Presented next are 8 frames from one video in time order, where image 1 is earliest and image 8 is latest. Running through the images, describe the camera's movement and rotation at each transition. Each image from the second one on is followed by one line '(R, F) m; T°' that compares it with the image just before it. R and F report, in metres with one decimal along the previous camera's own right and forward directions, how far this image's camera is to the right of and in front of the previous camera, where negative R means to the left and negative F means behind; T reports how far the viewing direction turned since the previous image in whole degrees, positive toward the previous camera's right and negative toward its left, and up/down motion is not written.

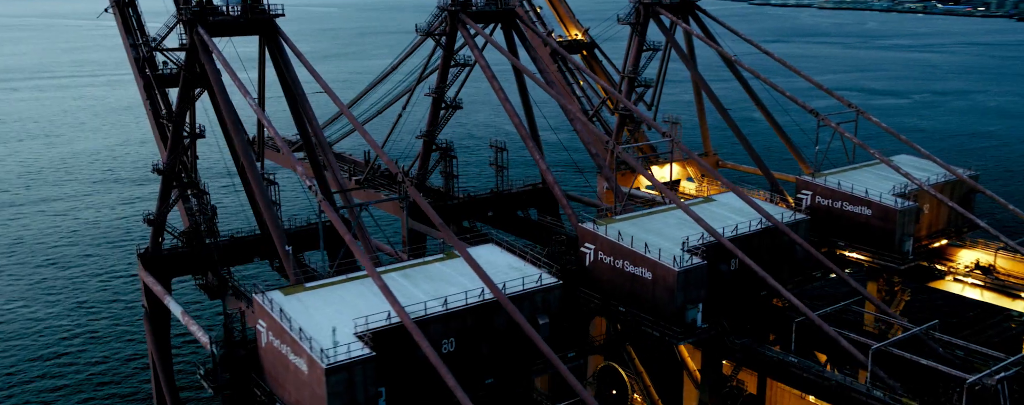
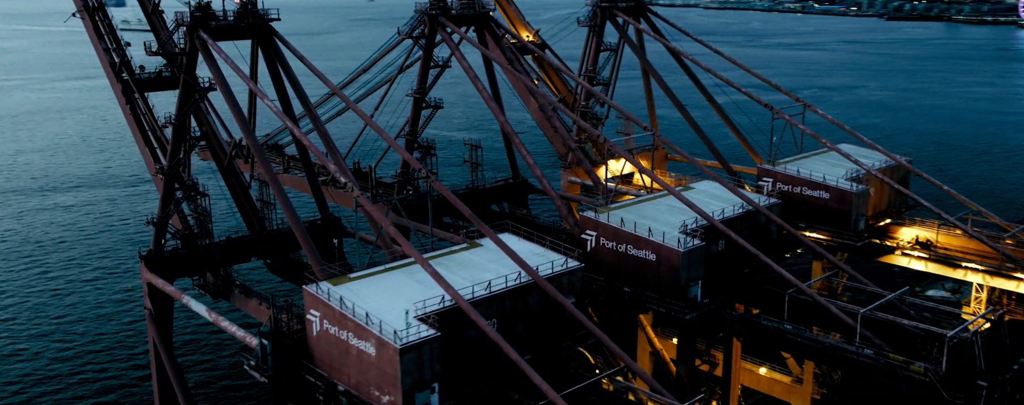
(-2.6, -1.1) m; +7°
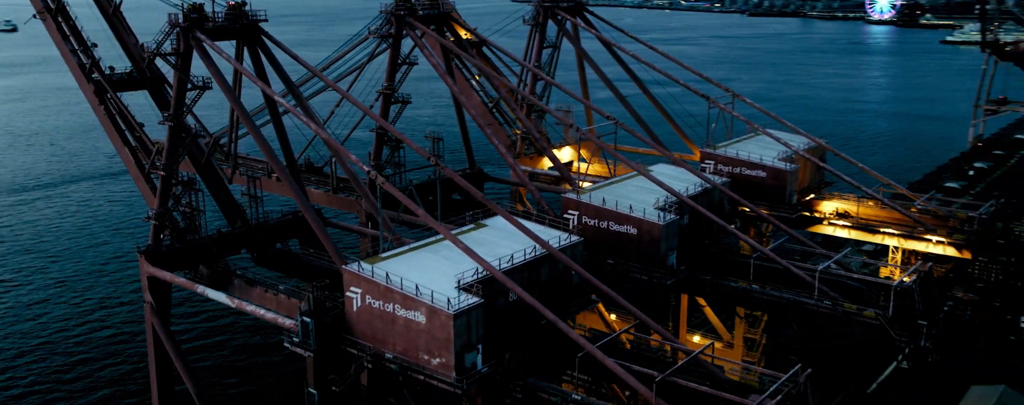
(-2.9, -1.7) m; +8°
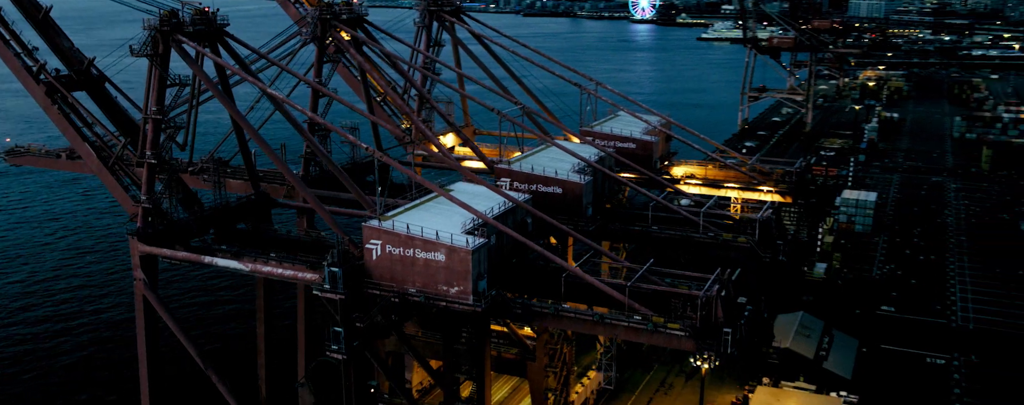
(-5.2, -4.3) m; +14°
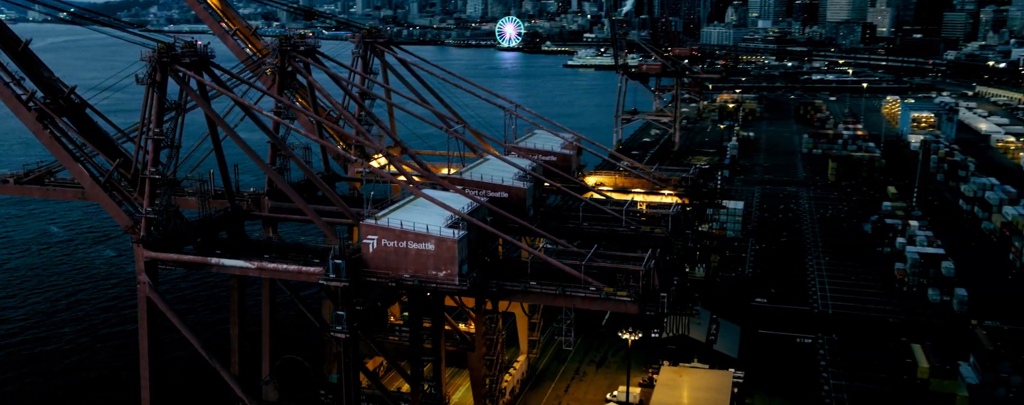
(-3.2, -4.5) m; +9°
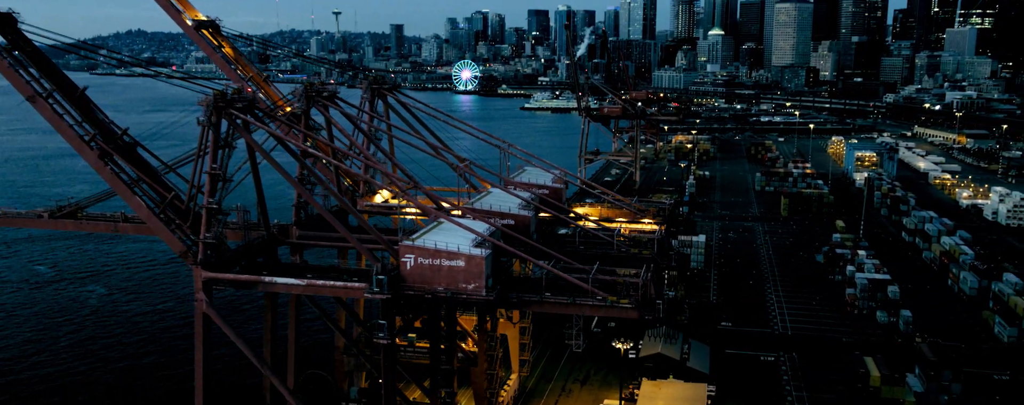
(-2.3, -4.4) m; +3°
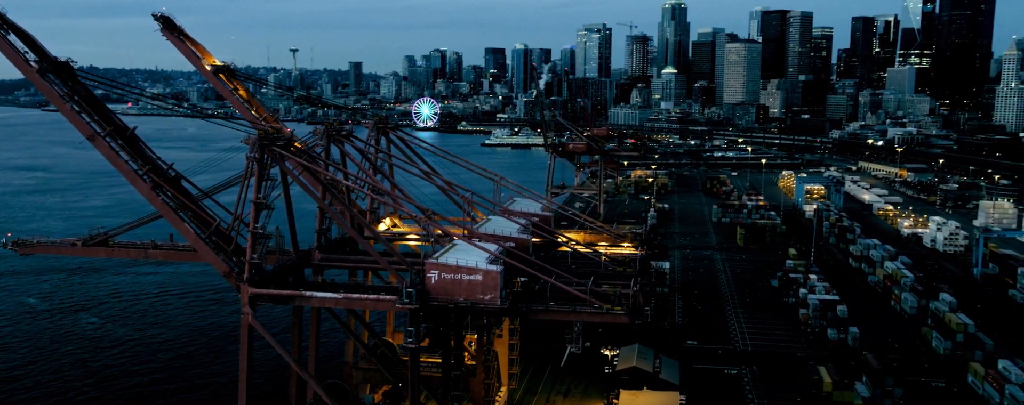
(-2.2, -5.2) m; +3°
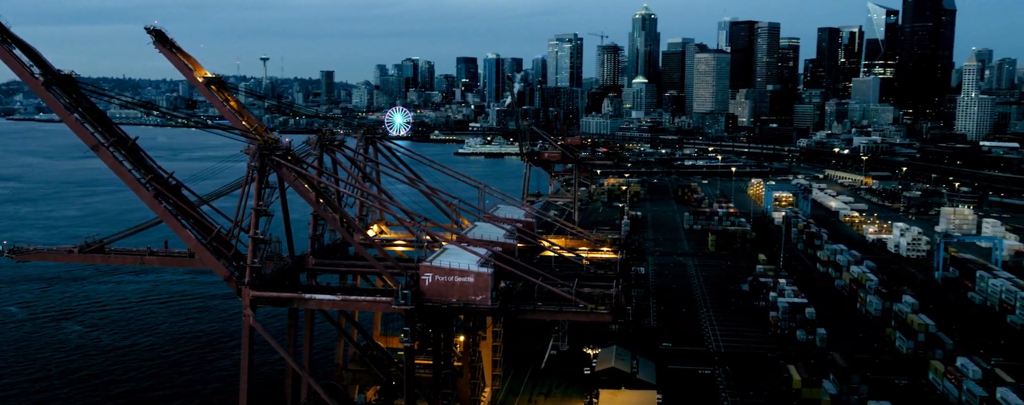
(-0.8, -2.1) m; +2°
